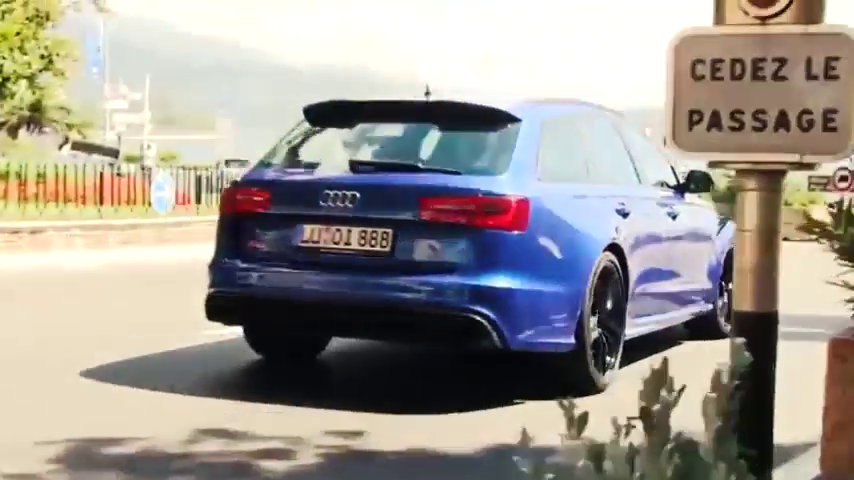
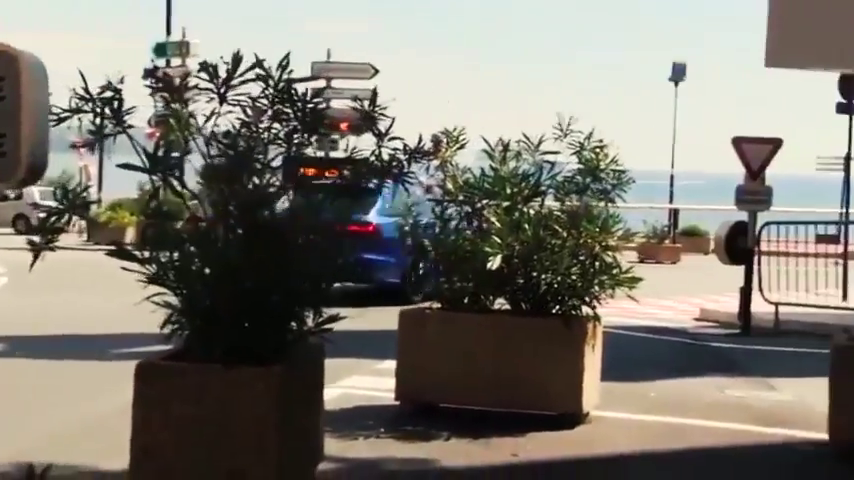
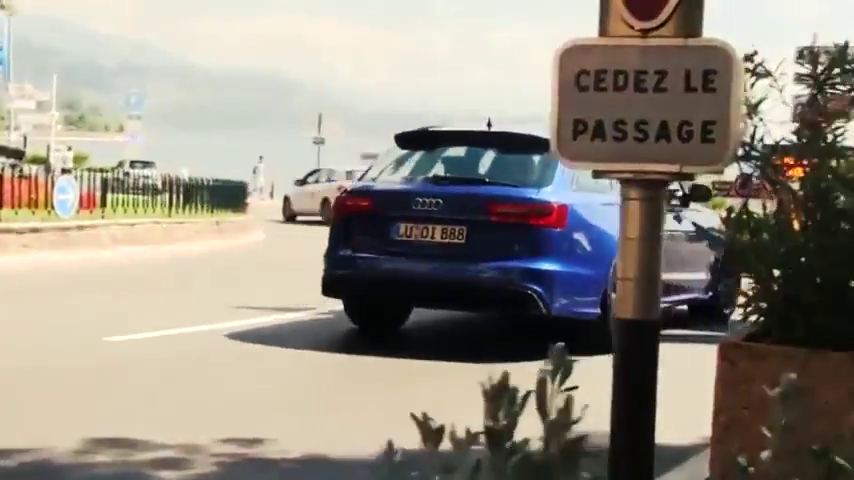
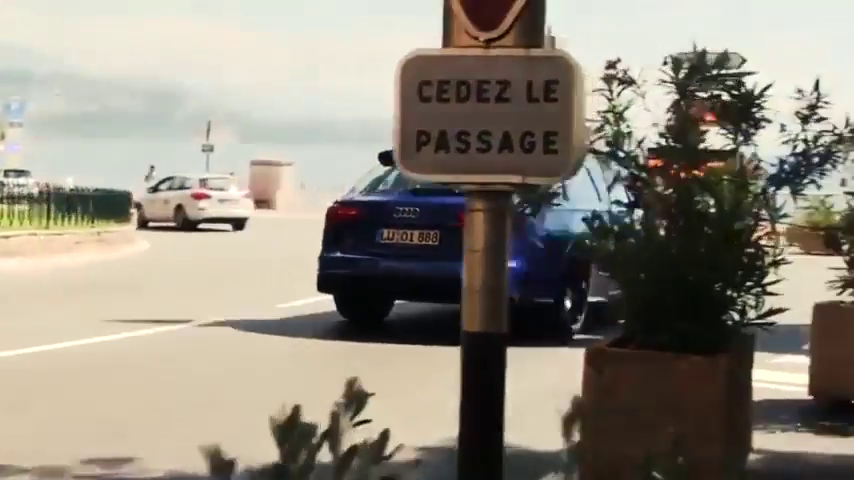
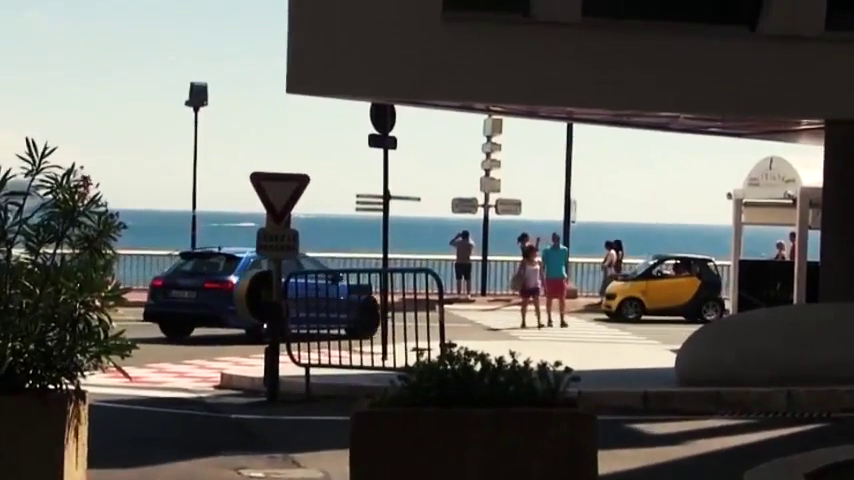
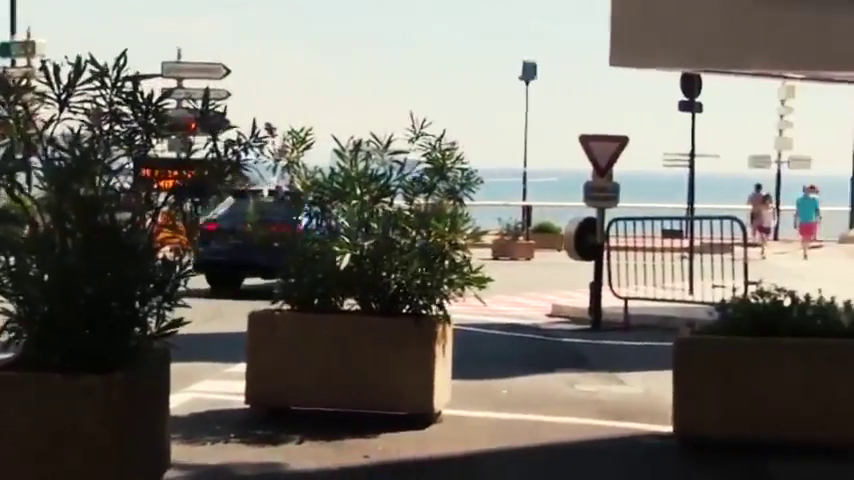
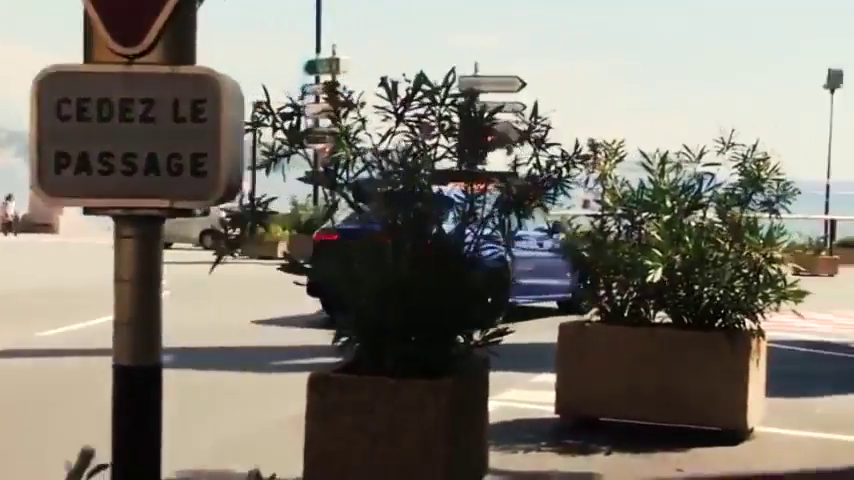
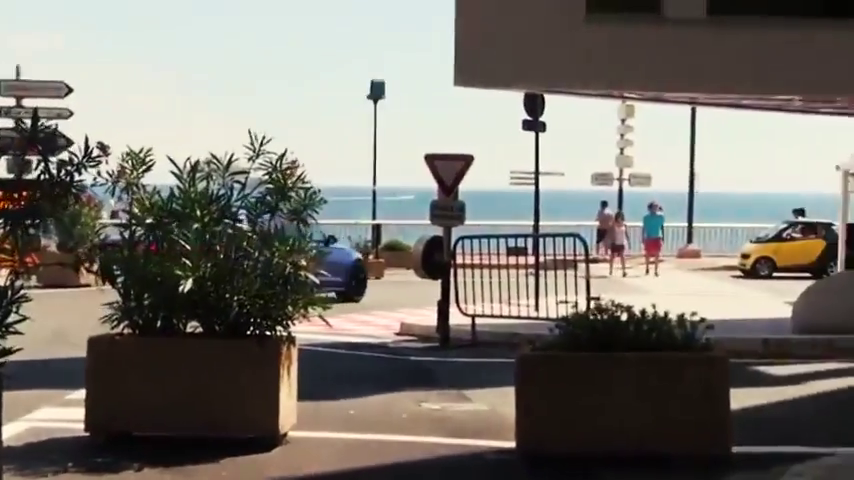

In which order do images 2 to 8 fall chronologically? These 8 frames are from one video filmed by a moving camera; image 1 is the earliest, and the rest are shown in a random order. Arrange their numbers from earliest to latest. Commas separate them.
3, 4, 7, 2, 6, 8, 5
